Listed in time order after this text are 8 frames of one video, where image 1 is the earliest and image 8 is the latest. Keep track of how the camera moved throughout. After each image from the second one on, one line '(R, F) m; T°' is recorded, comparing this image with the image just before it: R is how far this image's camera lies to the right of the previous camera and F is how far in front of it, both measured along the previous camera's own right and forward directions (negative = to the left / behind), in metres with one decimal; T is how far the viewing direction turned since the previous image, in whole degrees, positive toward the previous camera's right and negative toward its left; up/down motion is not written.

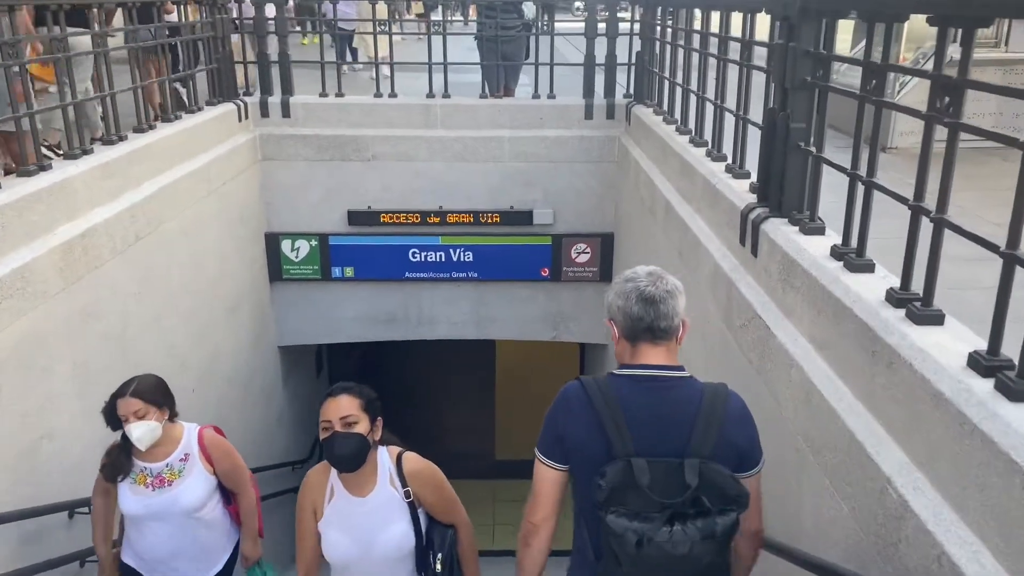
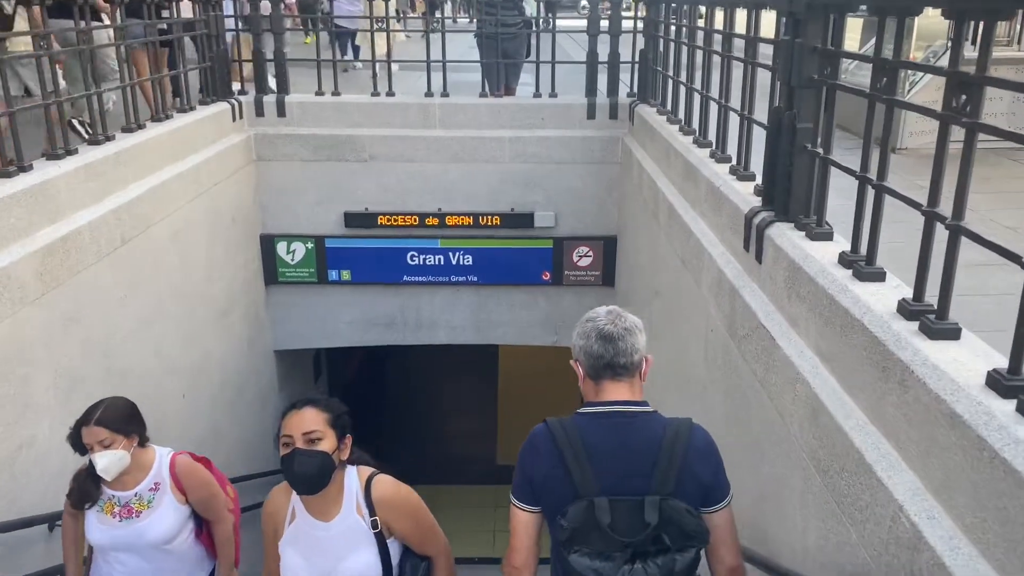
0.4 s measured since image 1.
(0.0, +0.1) m; 0°
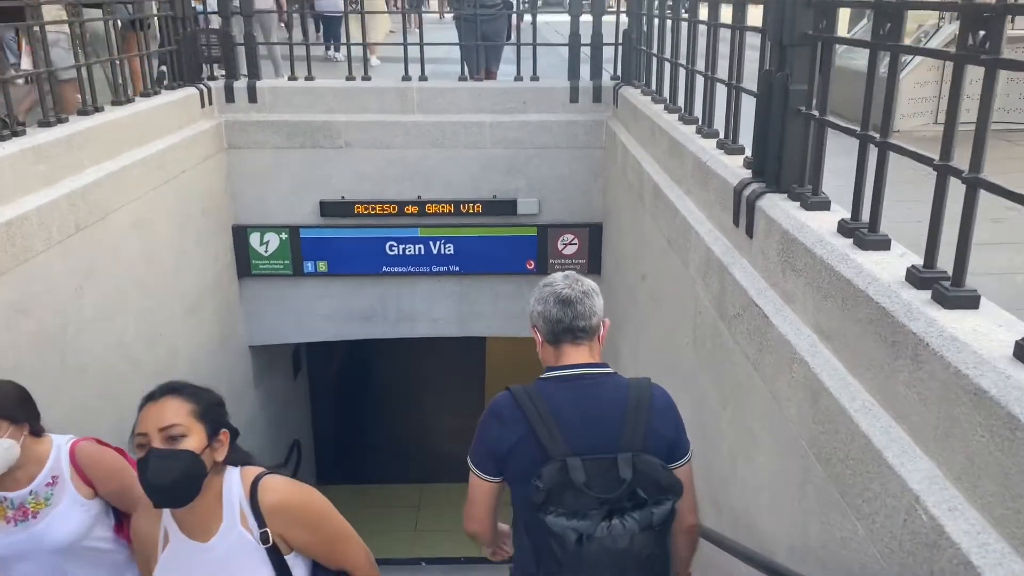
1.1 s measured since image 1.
(0.0, +0.2) m; +1°
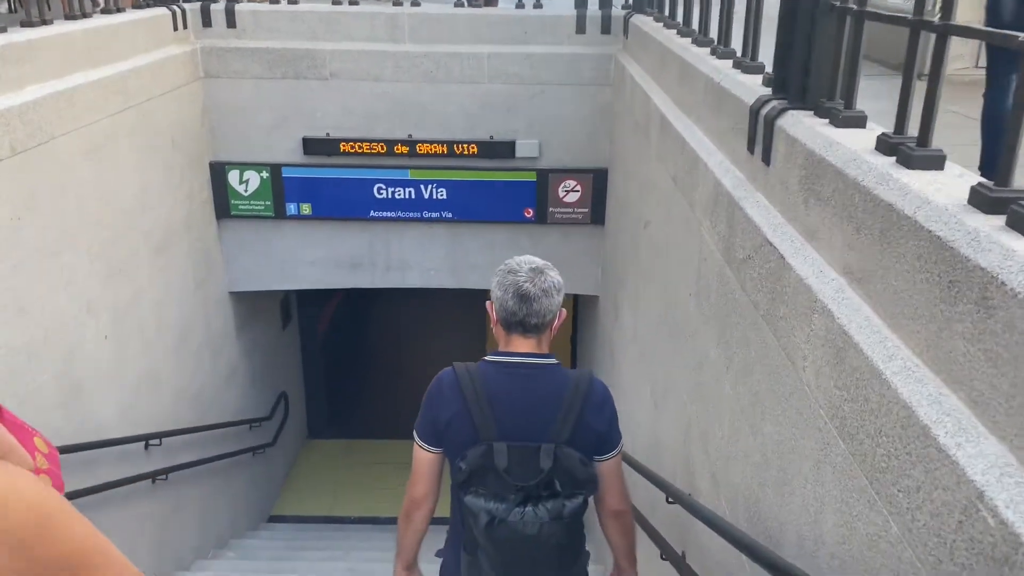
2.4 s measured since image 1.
(+0.1, +0.3) m; -1°
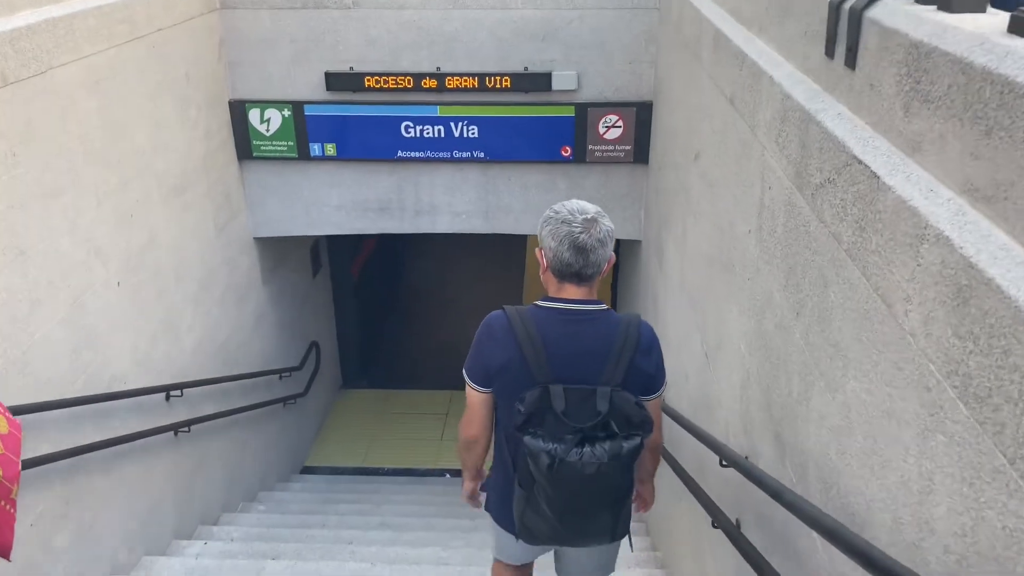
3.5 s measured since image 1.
(0.0, +0.3) m; -3°
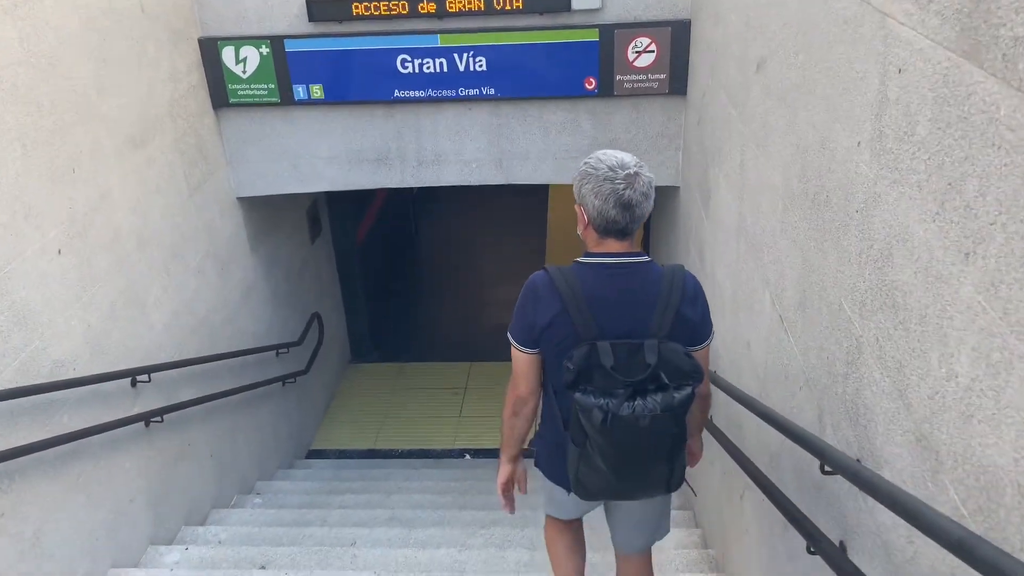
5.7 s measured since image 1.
(0.0, +0.6) m; -2°
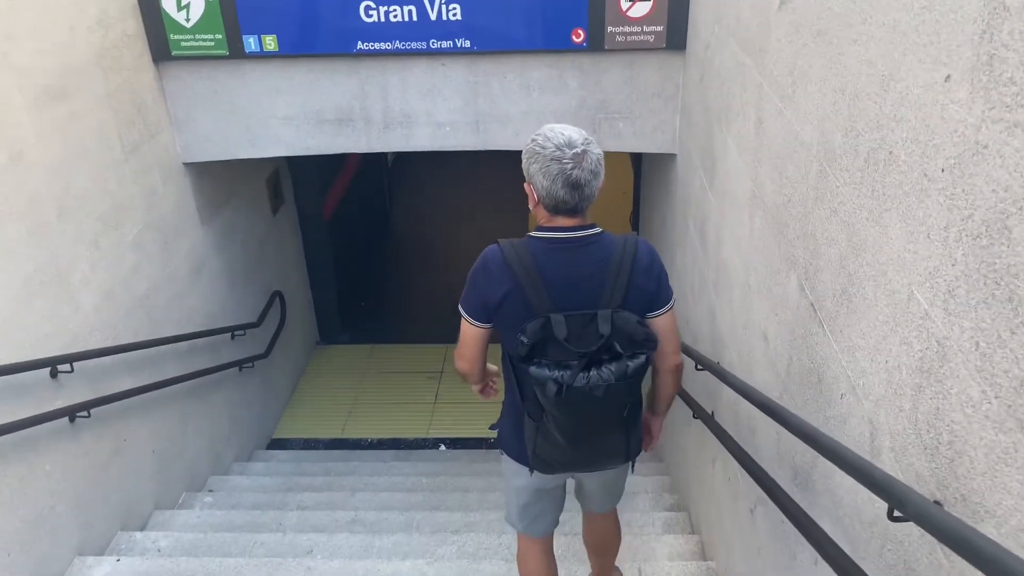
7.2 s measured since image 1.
(0.0, +0.4) m; +1°
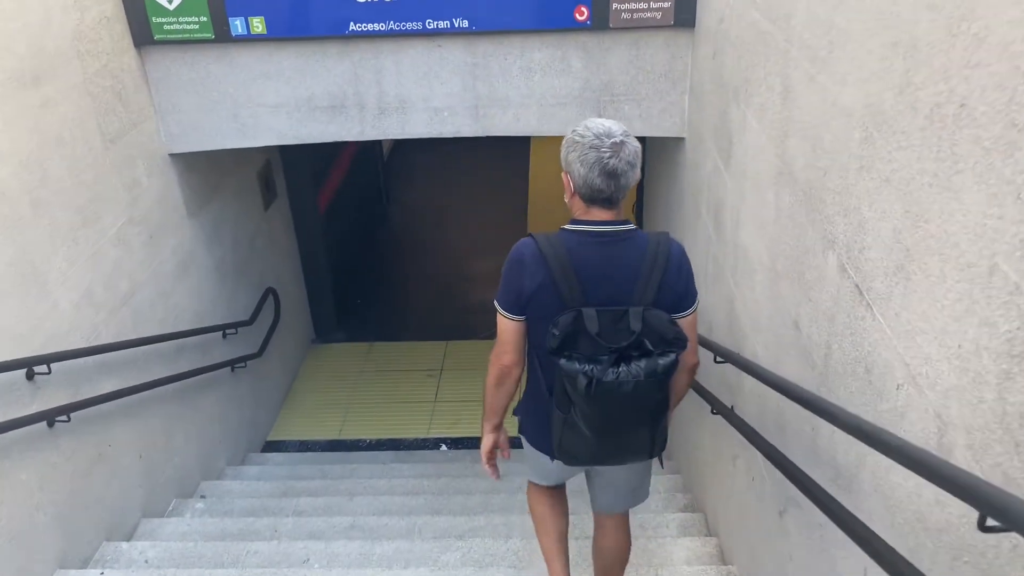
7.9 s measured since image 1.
(0.0, +0.2) m; 0°
